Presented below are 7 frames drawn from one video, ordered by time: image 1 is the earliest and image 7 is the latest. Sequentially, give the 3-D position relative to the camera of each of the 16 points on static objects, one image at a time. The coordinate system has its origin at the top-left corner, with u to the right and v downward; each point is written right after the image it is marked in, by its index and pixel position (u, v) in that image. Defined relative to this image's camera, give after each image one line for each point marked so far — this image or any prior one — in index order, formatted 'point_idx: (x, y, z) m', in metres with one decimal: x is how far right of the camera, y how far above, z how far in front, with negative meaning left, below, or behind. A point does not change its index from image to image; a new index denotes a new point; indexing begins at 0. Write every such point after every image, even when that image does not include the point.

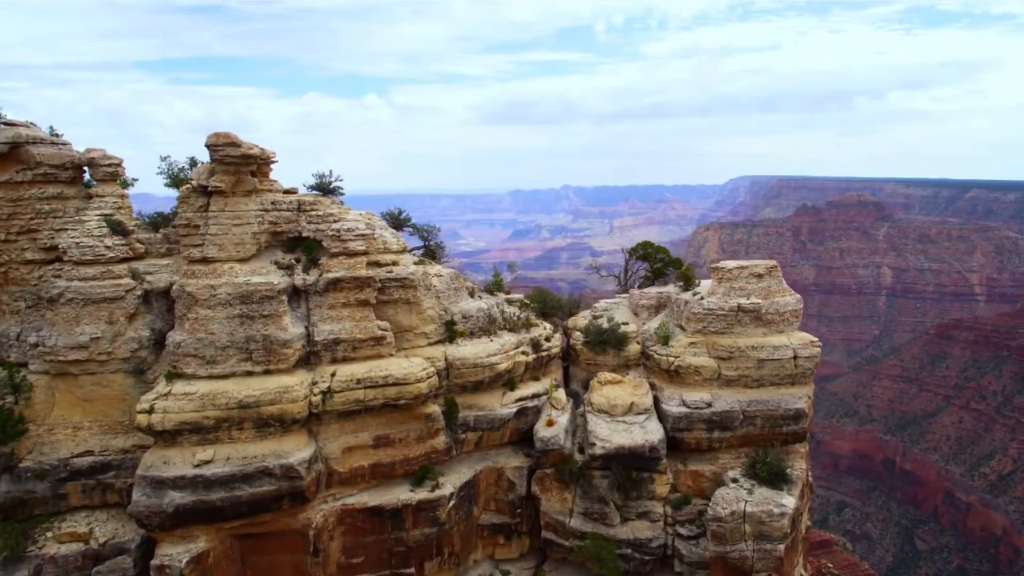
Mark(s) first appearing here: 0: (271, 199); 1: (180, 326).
0: (-6.0, +2.2, +19.6) m
1: (-7.8, -0.9, +18.5) m
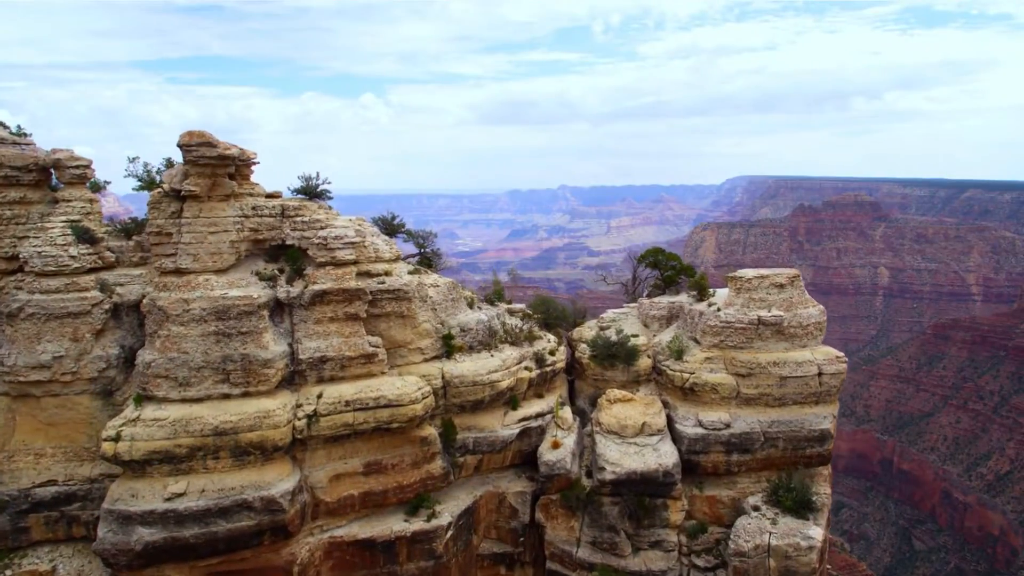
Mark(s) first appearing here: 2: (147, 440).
0: (-6.0, +1.9, +17.9) m
1: (-7.8, -1.2, +16.8) m
2: (-7.4, -3.1, +16.0) m
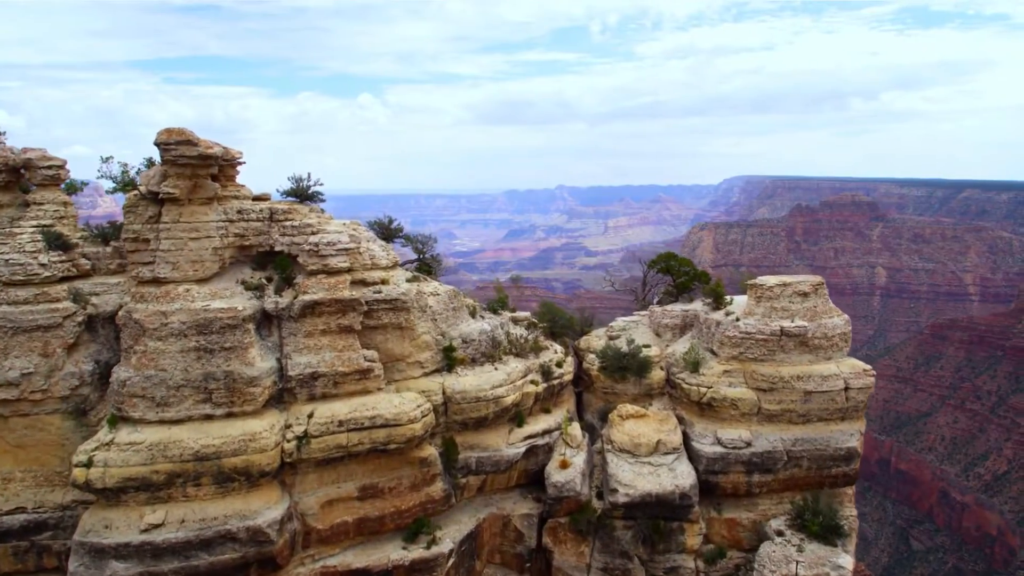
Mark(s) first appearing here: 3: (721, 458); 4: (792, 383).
0: (-5.8, +1.7, +16.5) m
1: (-7.6, -1.4, +15.4) m
2: (-7.3, -3.3, +14.6) m
3: (+5.1, -4.1, +19.0) m
4: (+6.8, -2.3, +19.1) m
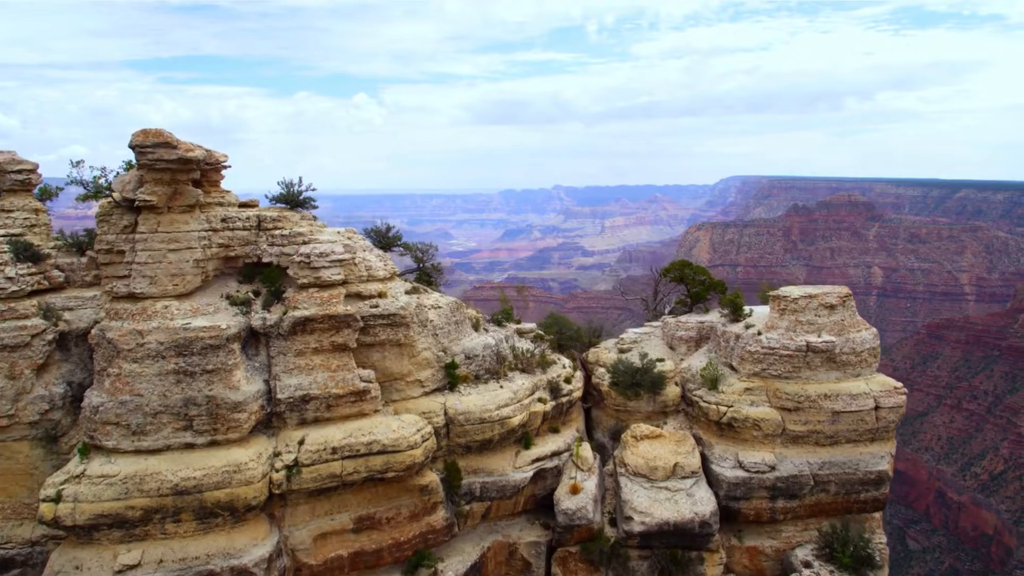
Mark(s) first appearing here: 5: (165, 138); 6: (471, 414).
0: (-5.6, +1.4, +15.2) m
1: (-7.4, -1.7, +14.1) m
2: (-7.1, -3.6, +13.3) m
3: (+5.2, -4.4, +17.7) m
4: (+7.0, -2.6, +17.9) m
5: (-6.2, +2.7, +13.8) m
6: (-0.9, -2.7, +17.0) m
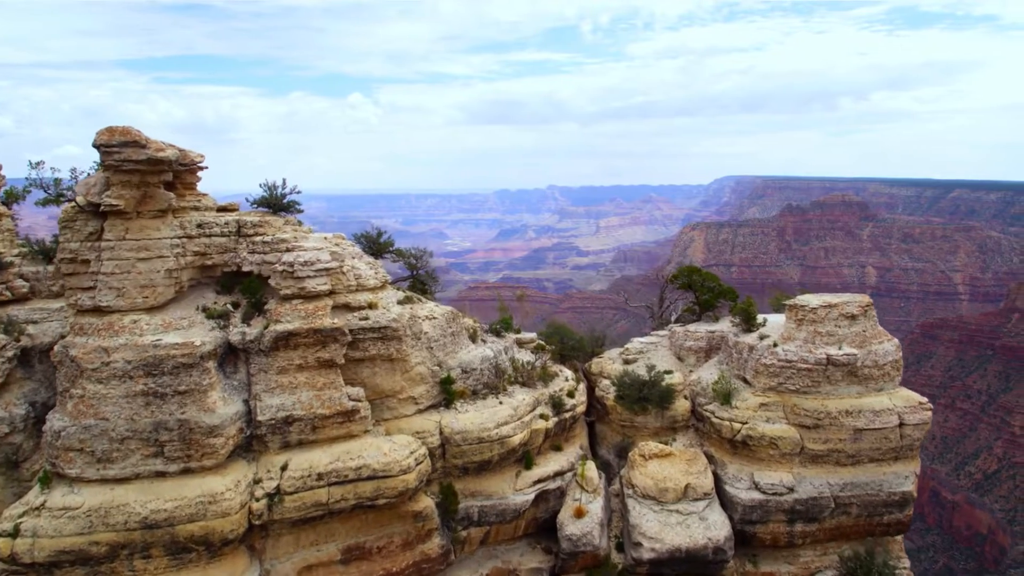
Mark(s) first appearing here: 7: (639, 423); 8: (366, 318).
0: (-5.6, +1.2, +14.0) m
1: (-7.4, -1.9, +12.9) m
2: (-7.1, -3.8, +12.1) m
3: (+5.2, -4.6, +16.5) m
4: (+7.0, -2.8, +16.7) m
5: (-6.1, +2.4, +12.6) m
6: (-0.9, -2.9, +15.8) m
7: (+3.1, -3.3, +19.0) m
8: (-2.8, -0.6, +14.8) m
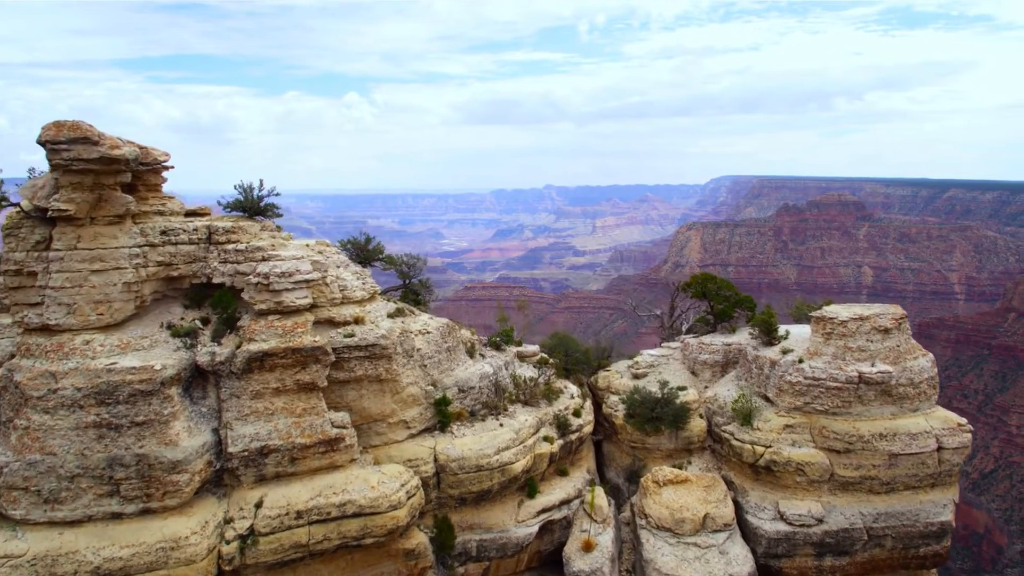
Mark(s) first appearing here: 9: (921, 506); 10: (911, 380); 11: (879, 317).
0: (-5.6, +1.0, +12.5) m
1: (-7.4, -2.1, +11.3) m
2: (-7.0, -4.1, +10.5) m
3: (+5.3, -4.8, +15.1) m
4: (+7.0, -3.0, +15.2) m
5: (-6.1, +2.2, +11.1) m
6: (-0.9, -3.2, +14.3) m
7: (+3.1, -3.5, +17.5) m
8: (-2.7, -0.8, +13.3) m
9: (+8.1, -4.3, +15.4) m
10: (+8.0, -1.8, +15.6) m
11: (+7.4, -0.6, +15.8) m
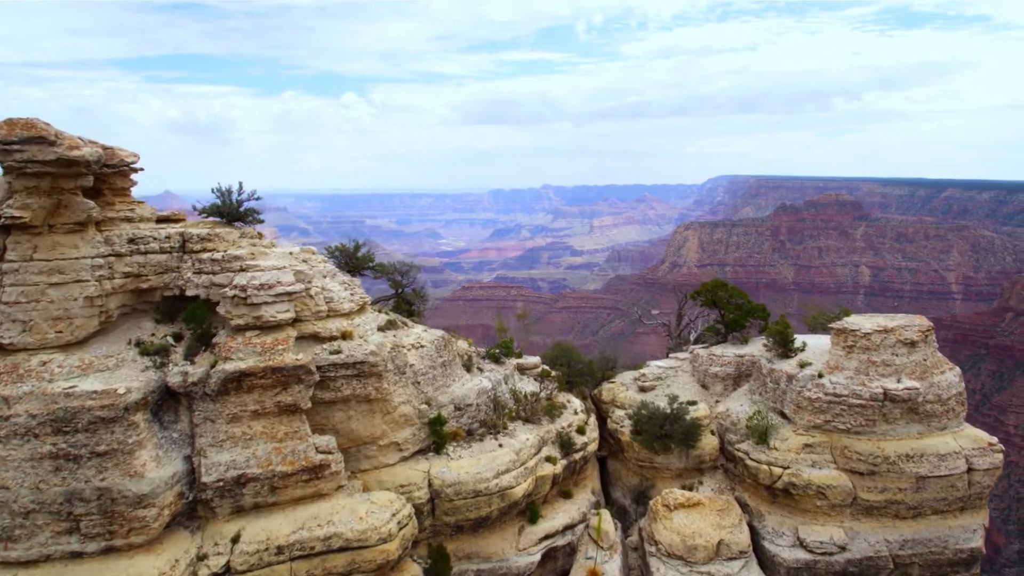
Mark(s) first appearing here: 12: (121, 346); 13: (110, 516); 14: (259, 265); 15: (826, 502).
0: (-5.6, +0.8, +11.4) m
1: (-7.3, -2.3, +10.3) m
2: (-7.0, -4.3, +9.5) m
3: (+5.3, -5.0, +14.0) m
4: (+7.0, -3.2, +14.2) m
5: (-6.1, +2.0, +10.0) m
6: (-0.9, -3.4, +13.3) m
7: (+3.1, -3.7, +16.4) m
8: (-2.7, -1.0, +12.2) m
9: (+8.1, -4.5, +14.4) m
10: (+8.0, -2.0, +14.6) m
11: (+7.4, -0.8, +14.7) m
12: (-5.6, -0.8, +11.2) m
13: (-5.2, -2.9, +10.1) m
14: (-3.8, +0.4, +11.9) m
15: (+5.8, -4.0, +14.4) m
